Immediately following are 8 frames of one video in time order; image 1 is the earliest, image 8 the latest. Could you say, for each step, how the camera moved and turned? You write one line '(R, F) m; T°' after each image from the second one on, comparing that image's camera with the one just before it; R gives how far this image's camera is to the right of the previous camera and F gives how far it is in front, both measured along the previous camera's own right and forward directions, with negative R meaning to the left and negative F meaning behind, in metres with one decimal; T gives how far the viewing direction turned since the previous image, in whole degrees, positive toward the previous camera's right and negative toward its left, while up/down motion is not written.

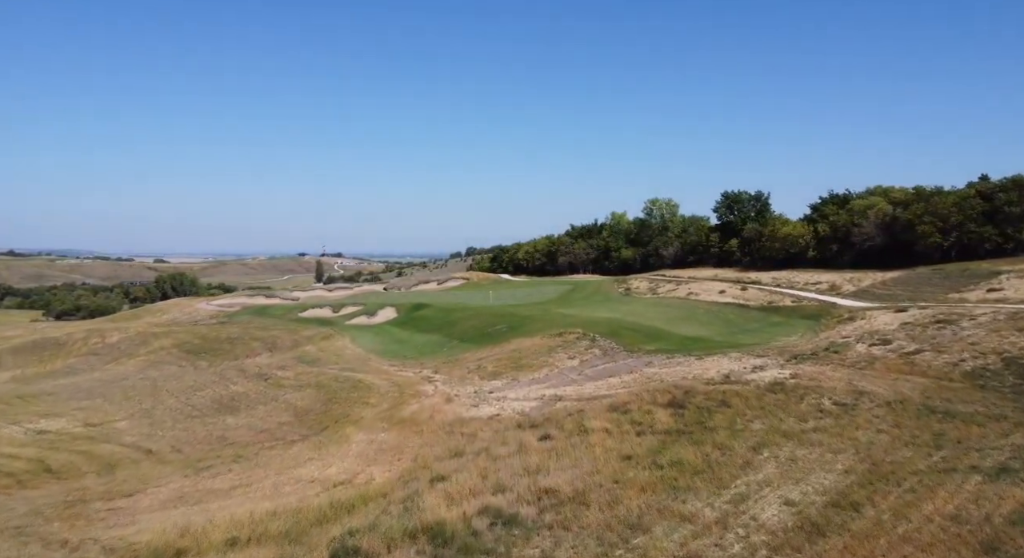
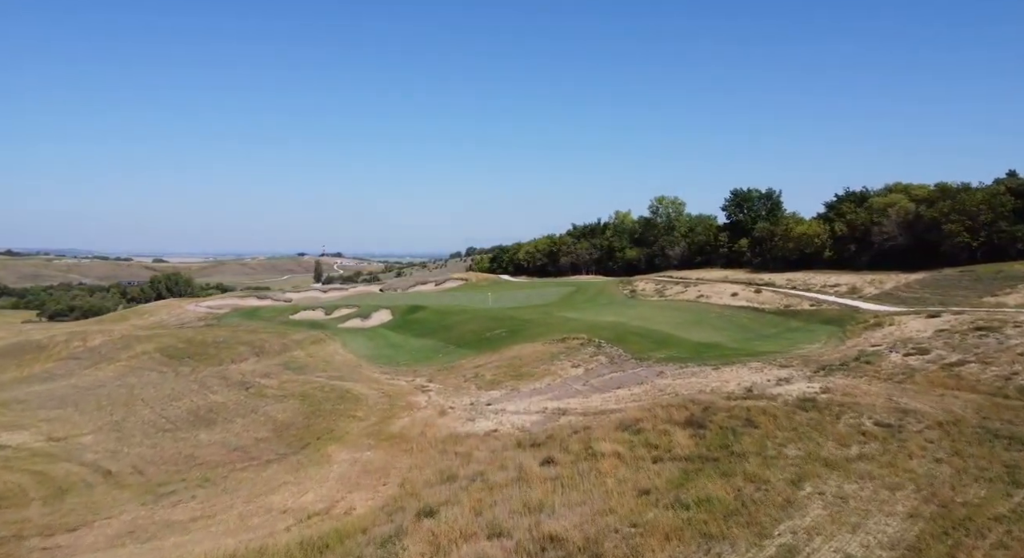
(0.0, +2.1) m; 0°
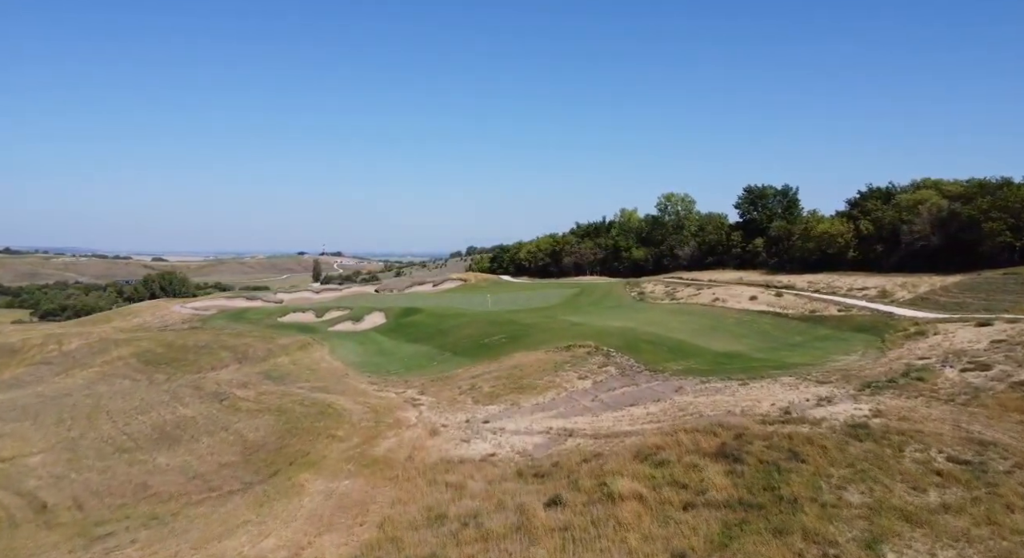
(0.0, +2.7) m; 0°
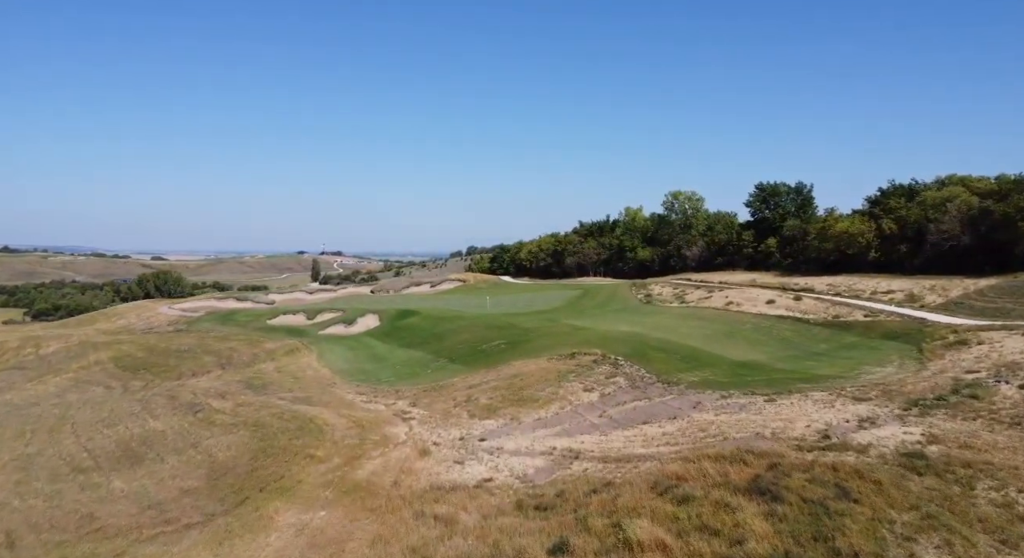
(0.0, +2.2) m; 0°
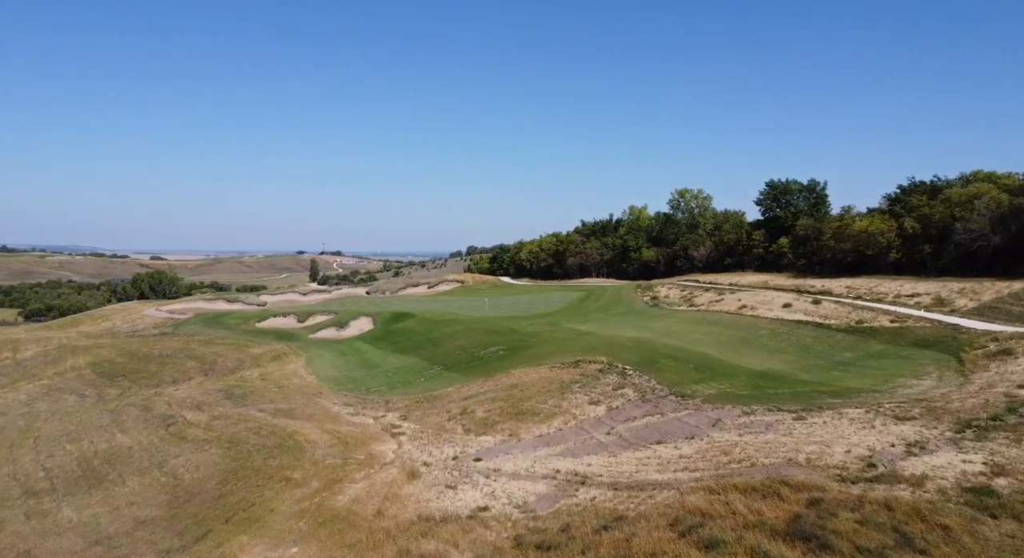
(0.0, +1.9) m; 0°
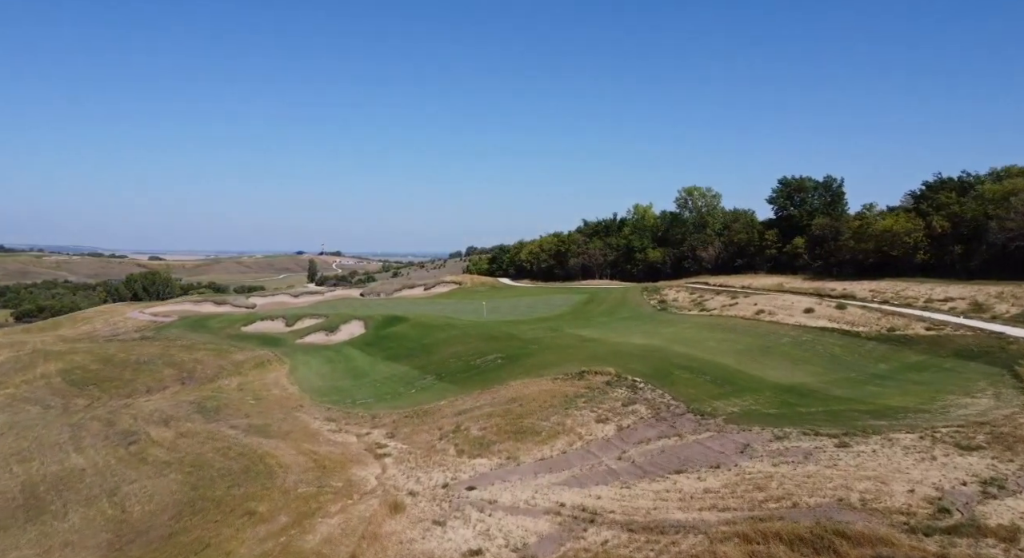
(+0.1, +2.2) m; 0°
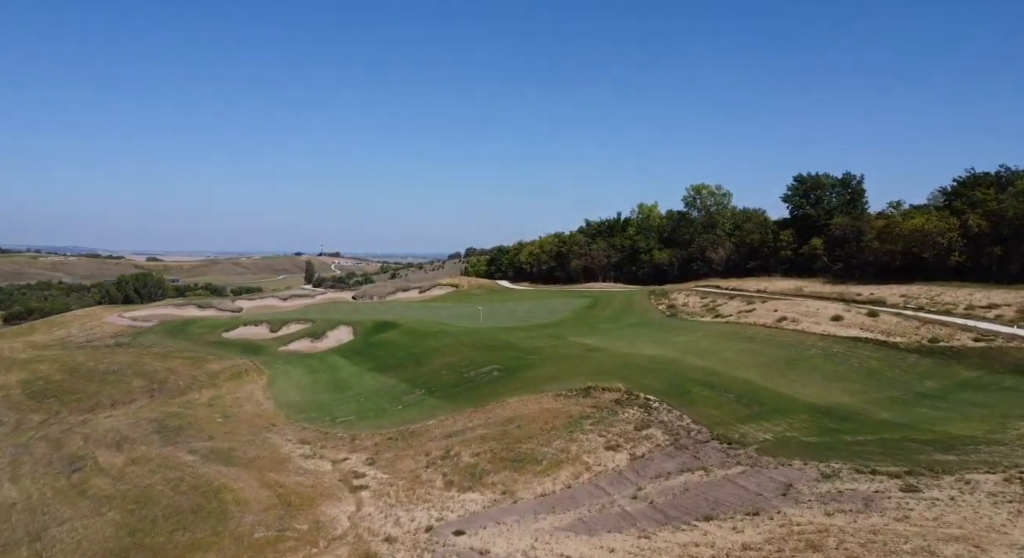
(+0.1, +2.5) m; 0°
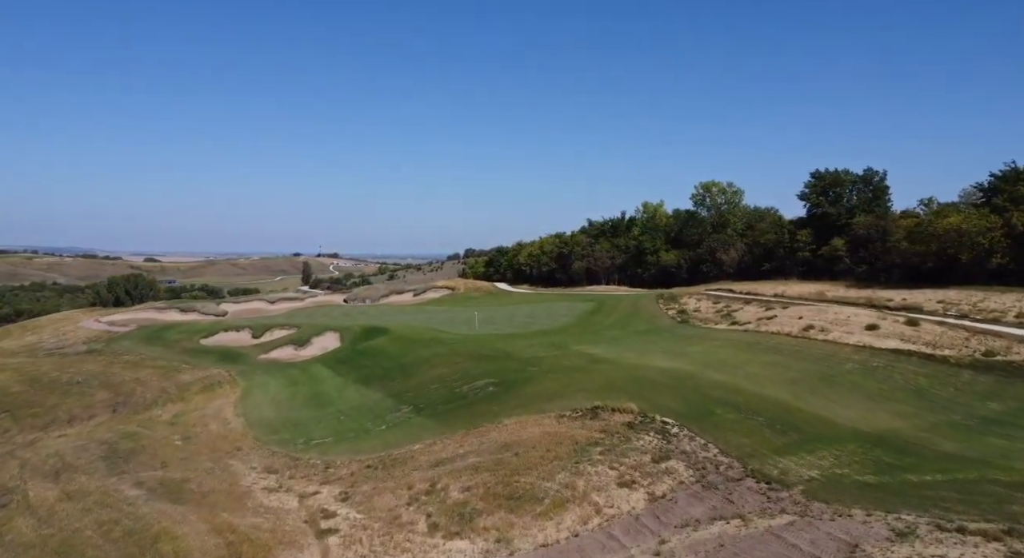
(+0.1, +2.6) m; 0°
